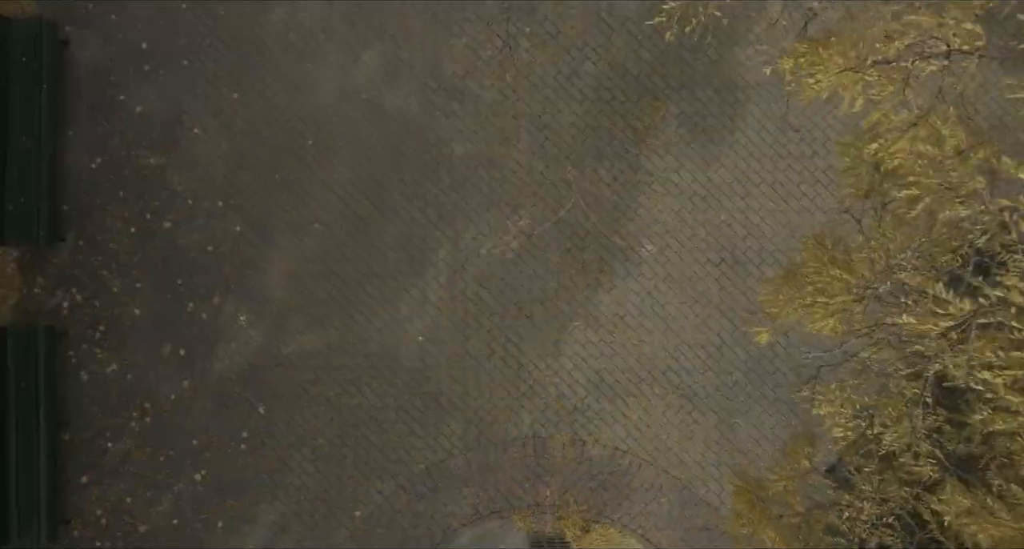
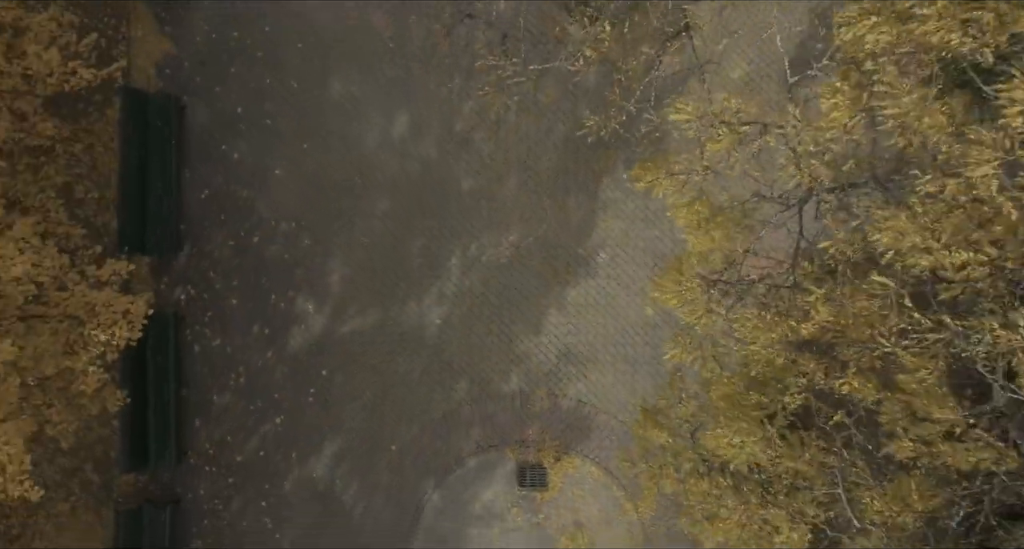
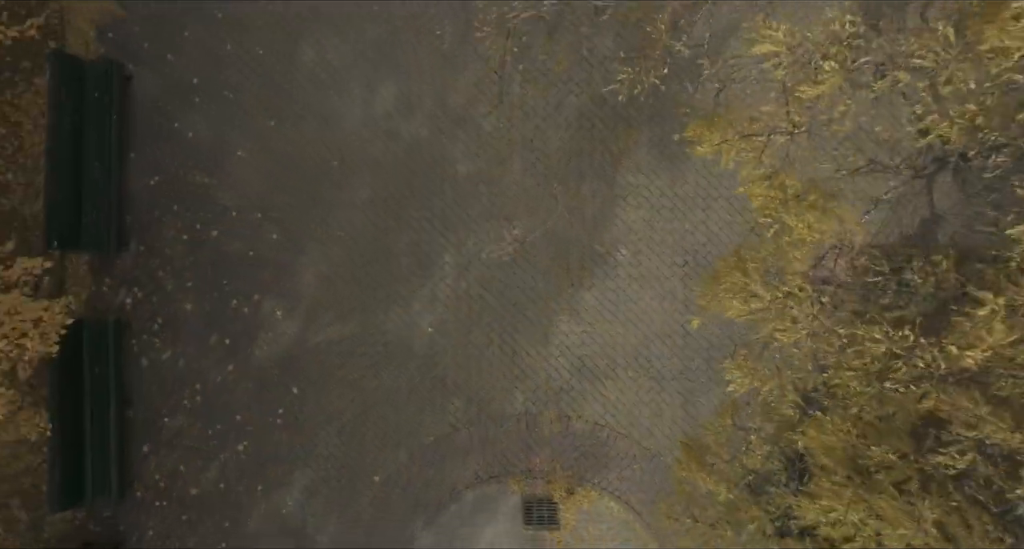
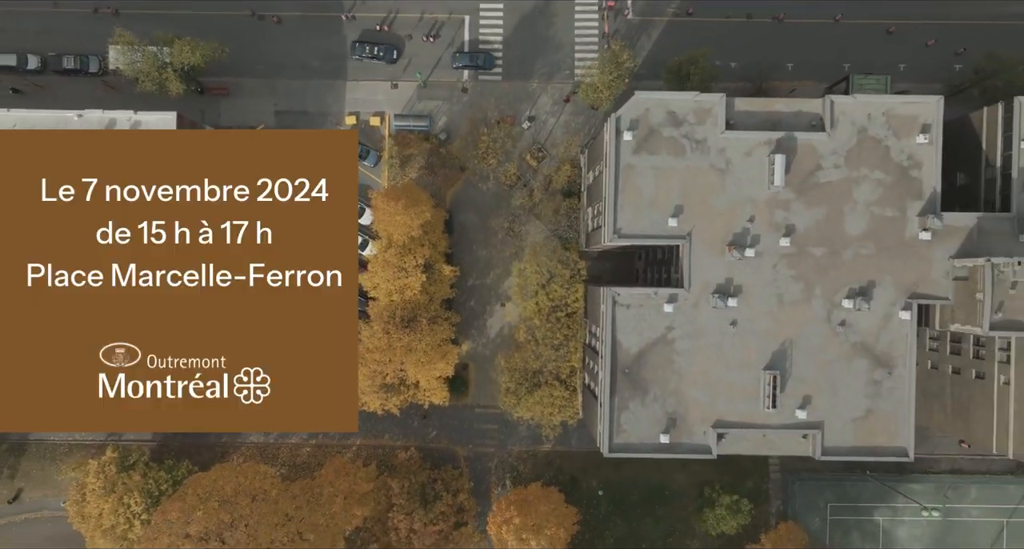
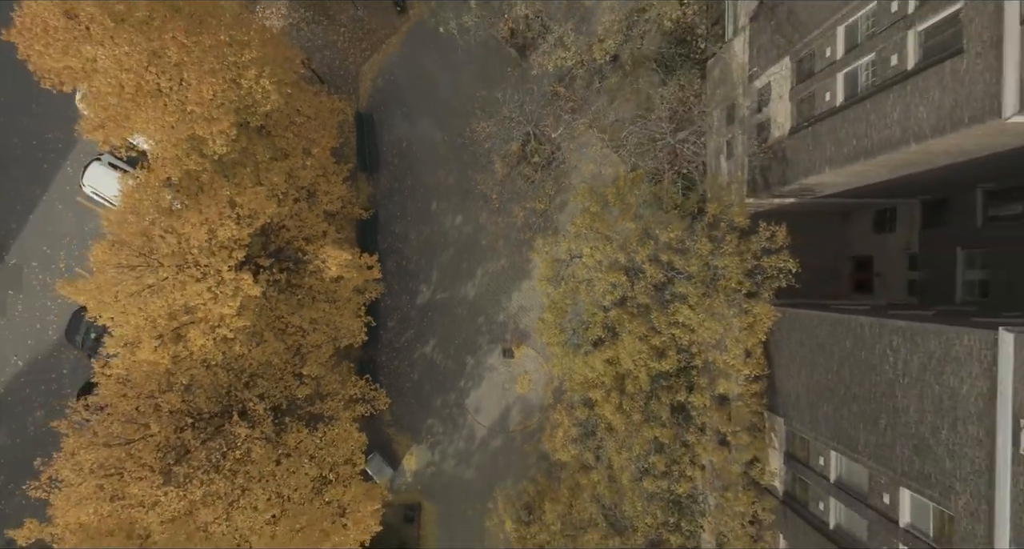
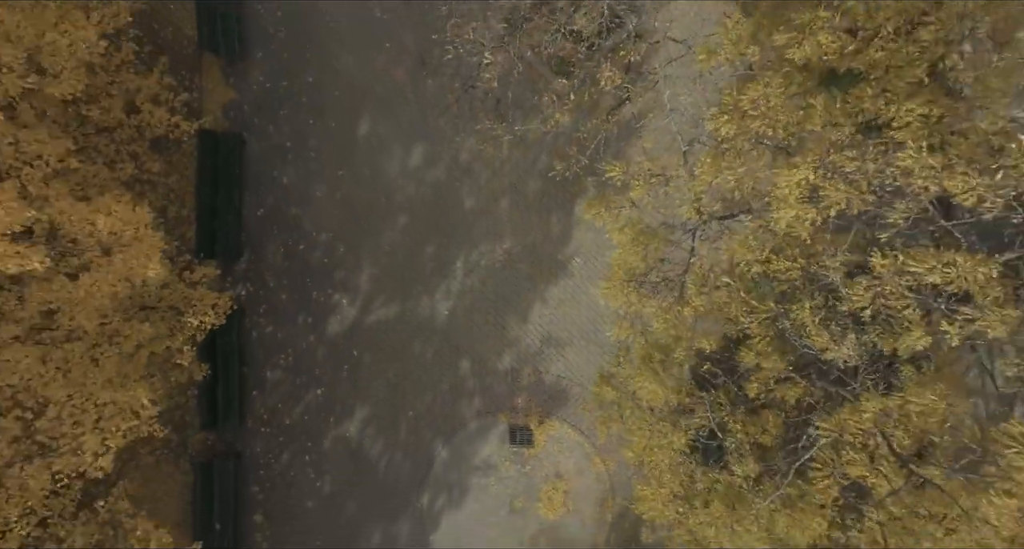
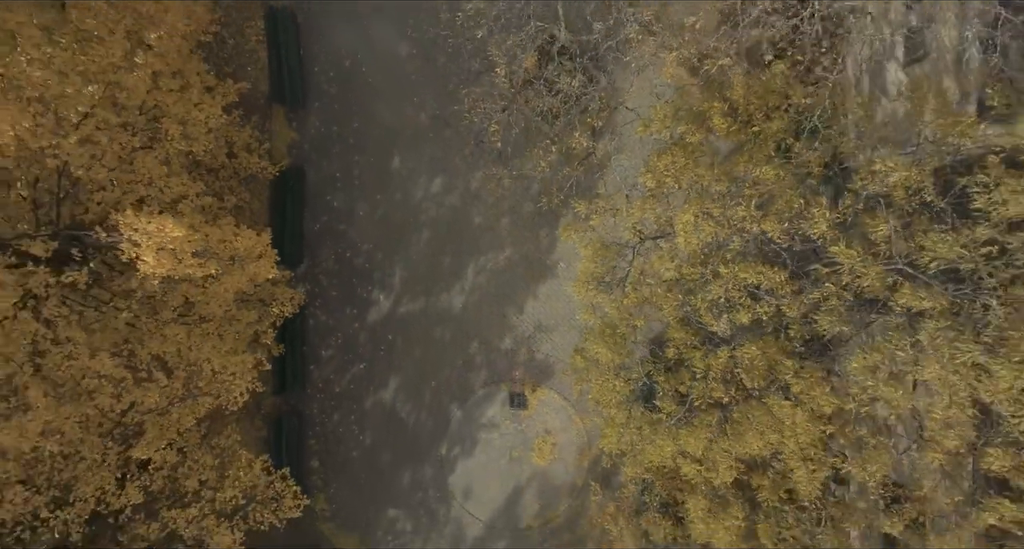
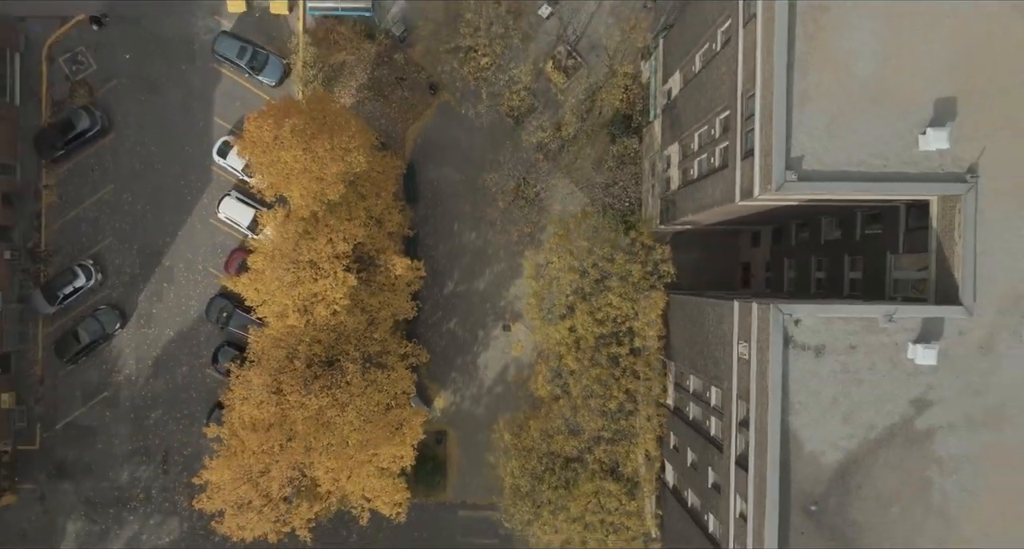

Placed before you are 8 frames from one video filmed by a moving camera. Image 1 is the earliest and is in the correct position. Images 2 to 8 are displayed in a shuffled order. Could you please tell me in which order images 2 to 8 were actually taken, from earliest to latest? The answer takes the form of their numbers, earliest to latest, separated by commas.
3, 2, 6, 7, 5, 8, 4
